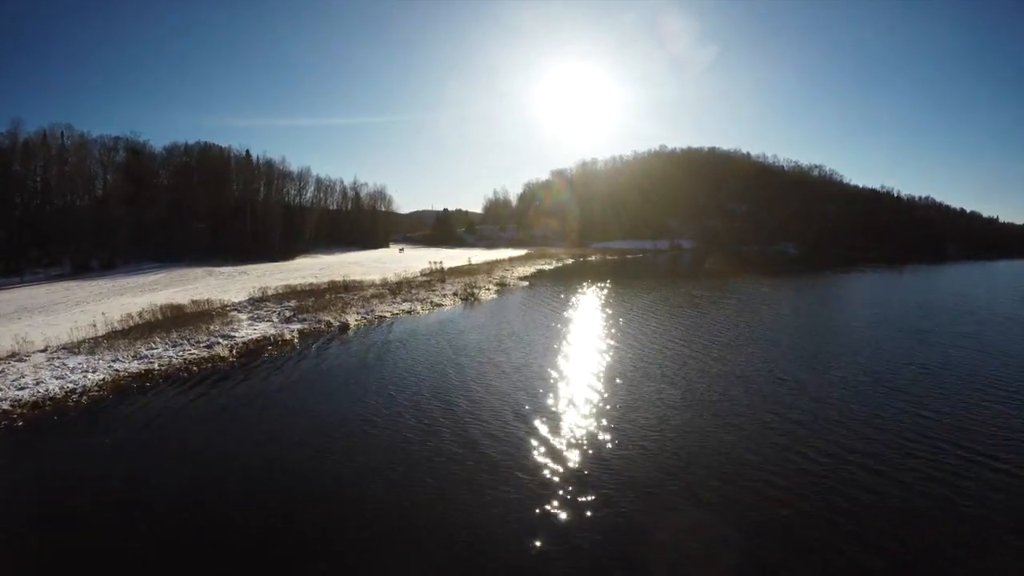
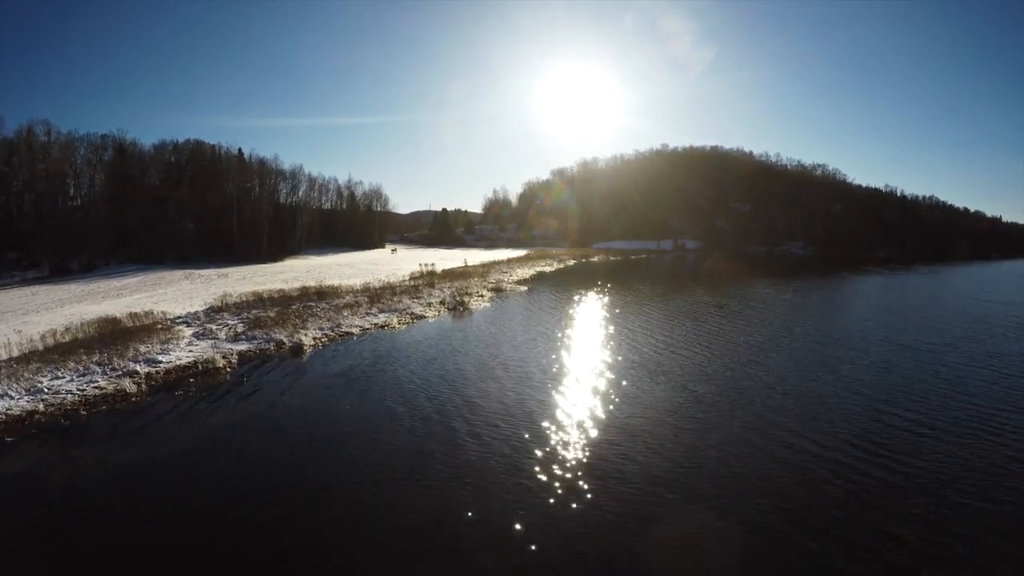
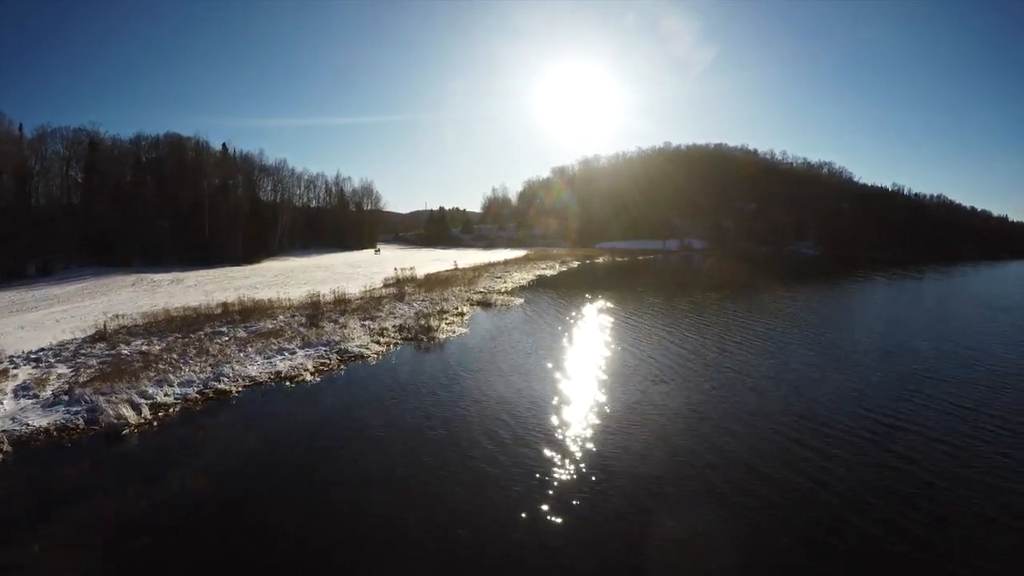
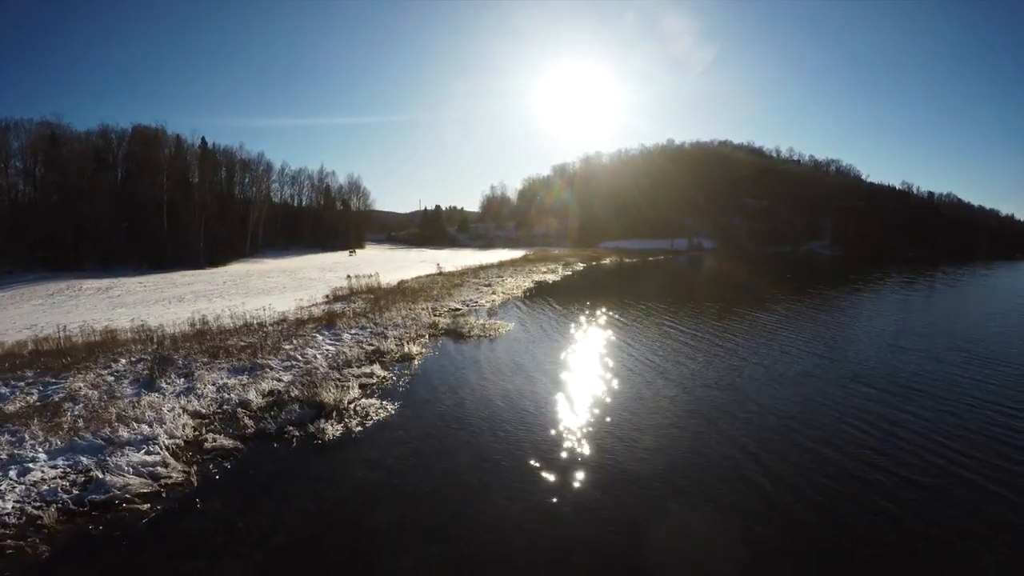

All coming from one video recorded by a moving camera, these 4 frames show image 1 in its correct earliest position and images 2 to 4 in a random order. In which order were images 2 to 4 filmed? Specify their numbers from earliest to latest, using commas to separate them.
2, 3, 4
